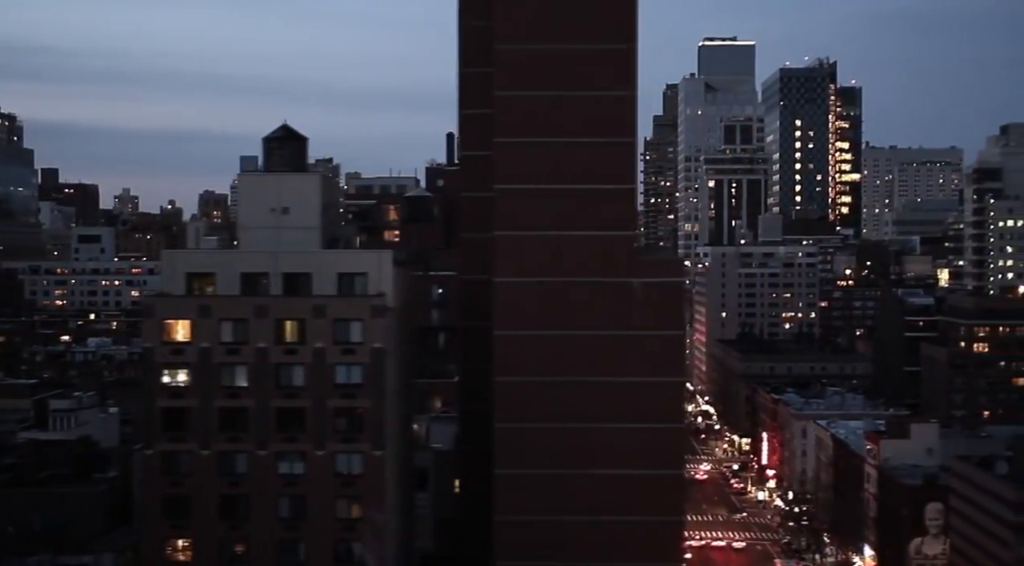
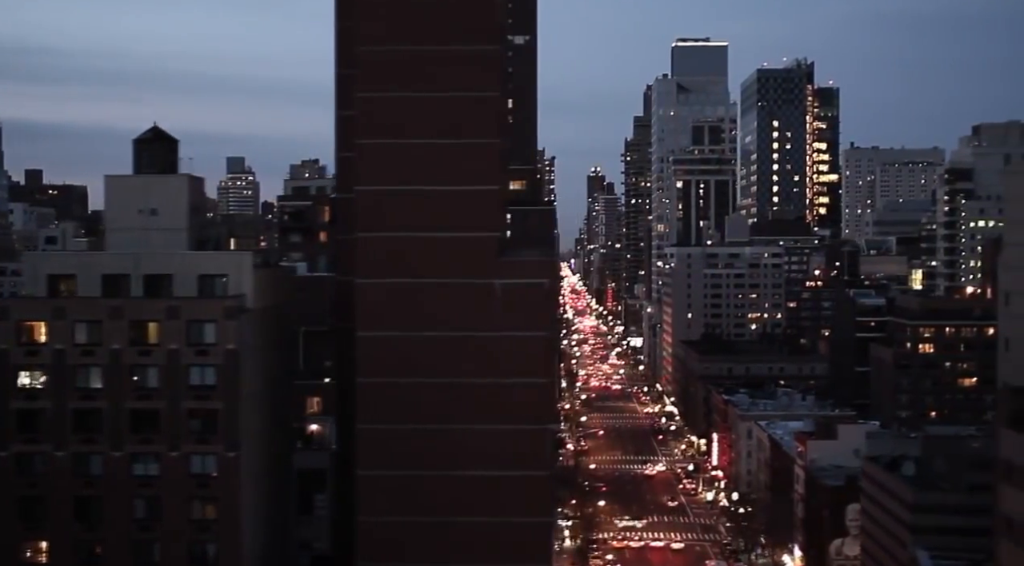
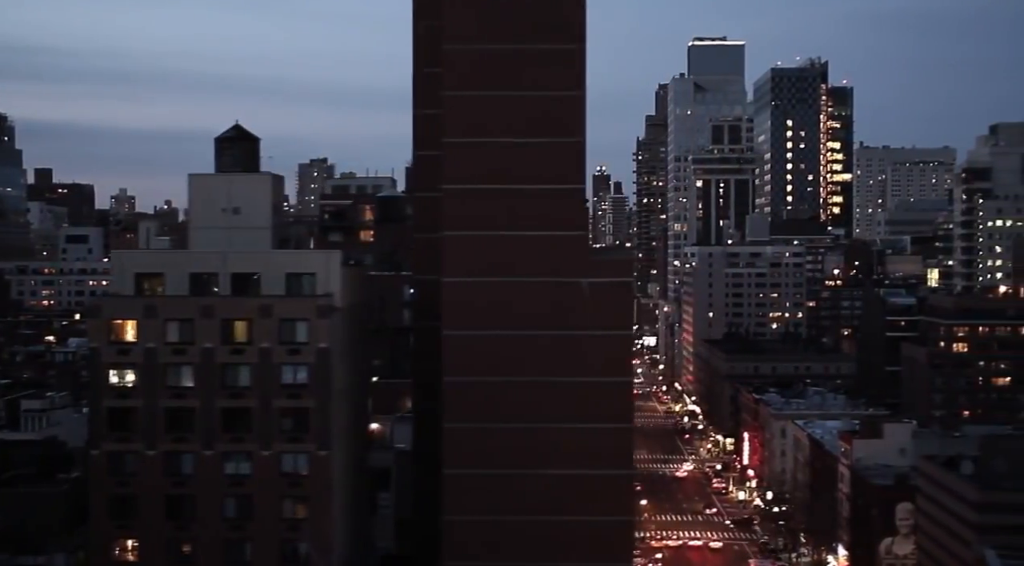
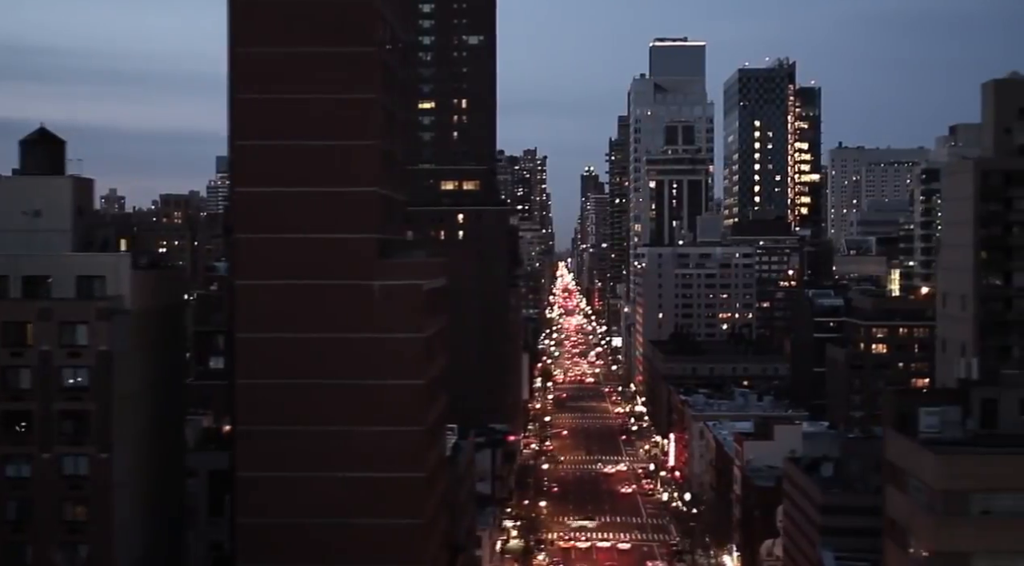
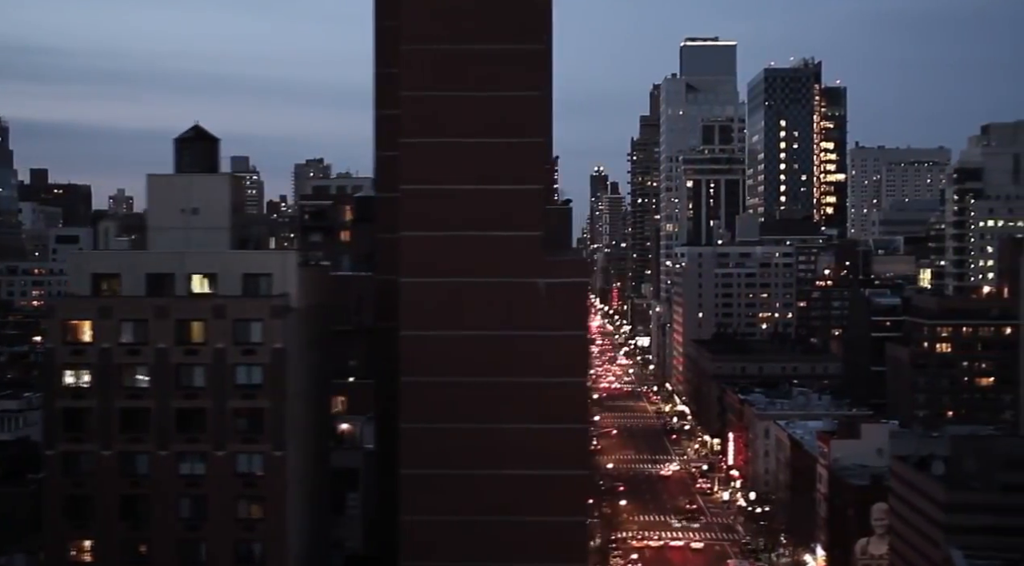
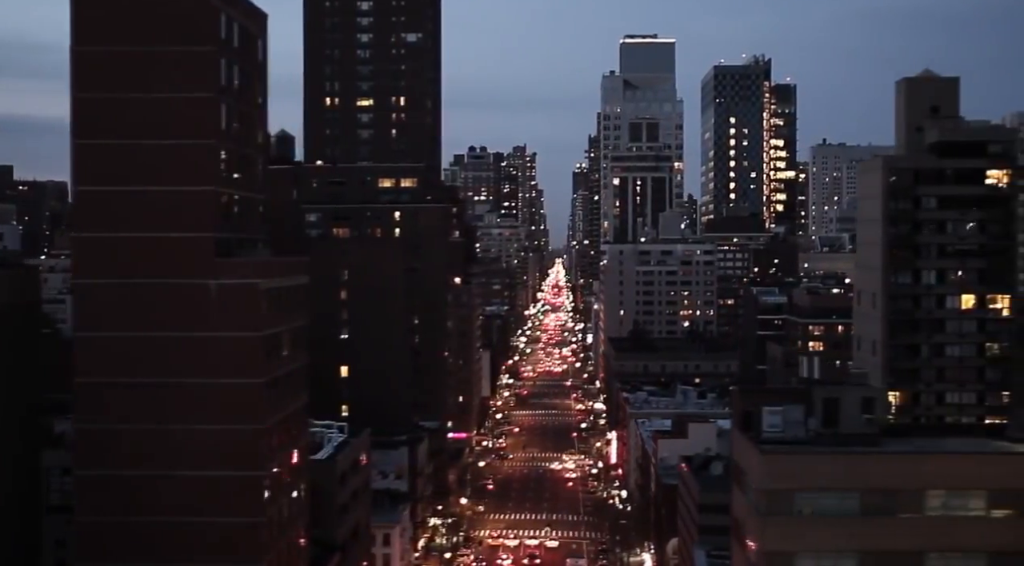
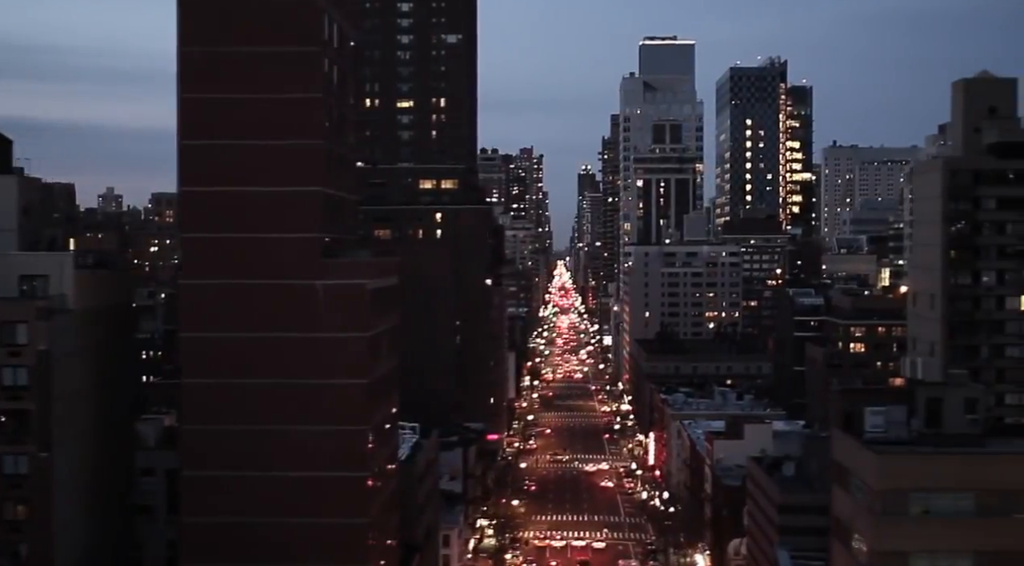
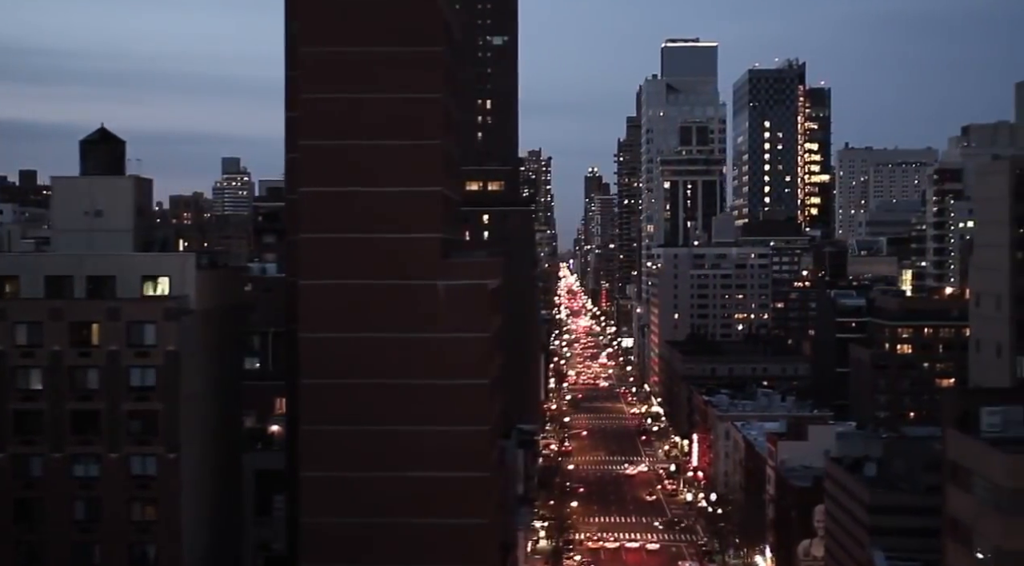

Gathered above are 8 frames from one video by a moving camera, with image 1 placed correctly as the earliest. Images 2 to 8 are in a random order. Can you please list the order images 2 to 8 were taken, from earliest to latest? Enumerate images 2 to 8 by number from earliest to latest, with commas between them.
3, 5, 2, 8, 4, 7, 6
